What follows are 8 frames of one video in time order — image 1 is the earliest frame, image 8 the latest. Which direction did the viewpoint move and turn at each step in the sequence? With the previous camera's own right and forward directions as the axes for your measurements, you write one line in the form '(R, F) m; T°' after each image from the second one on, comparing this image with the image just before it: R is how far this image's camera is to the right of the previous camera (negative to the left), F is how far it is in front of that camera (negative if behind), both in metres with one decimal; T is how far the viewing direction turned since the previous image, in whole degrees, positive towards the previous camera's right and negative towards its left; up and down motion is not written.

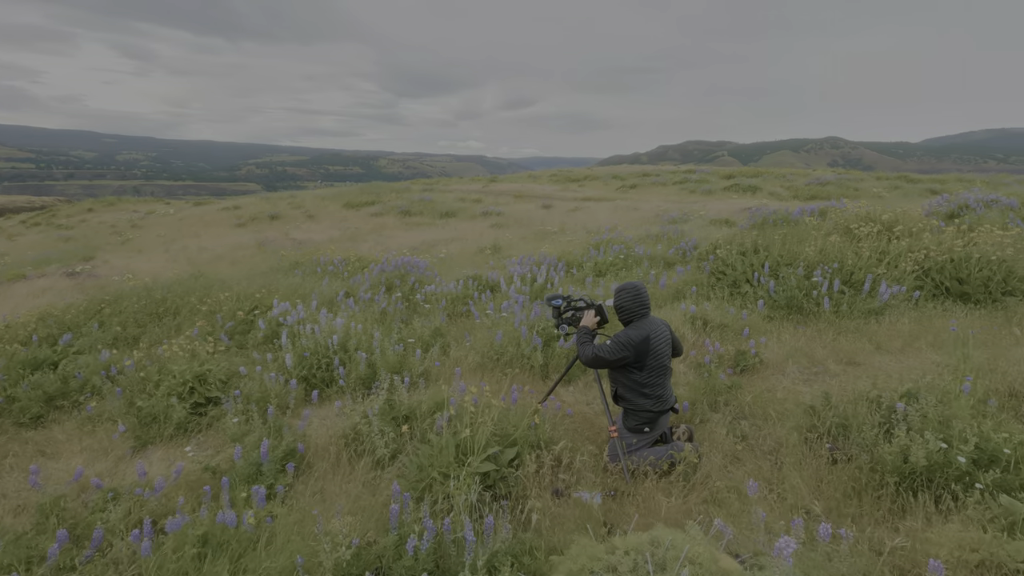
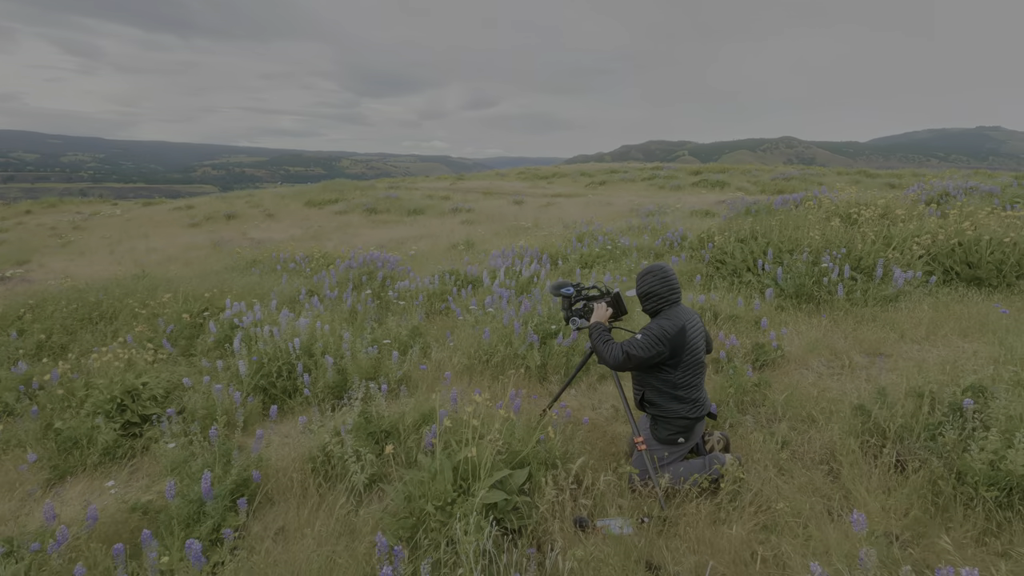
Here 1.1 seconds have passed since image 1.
(-0.2, +0.7) m; +4°
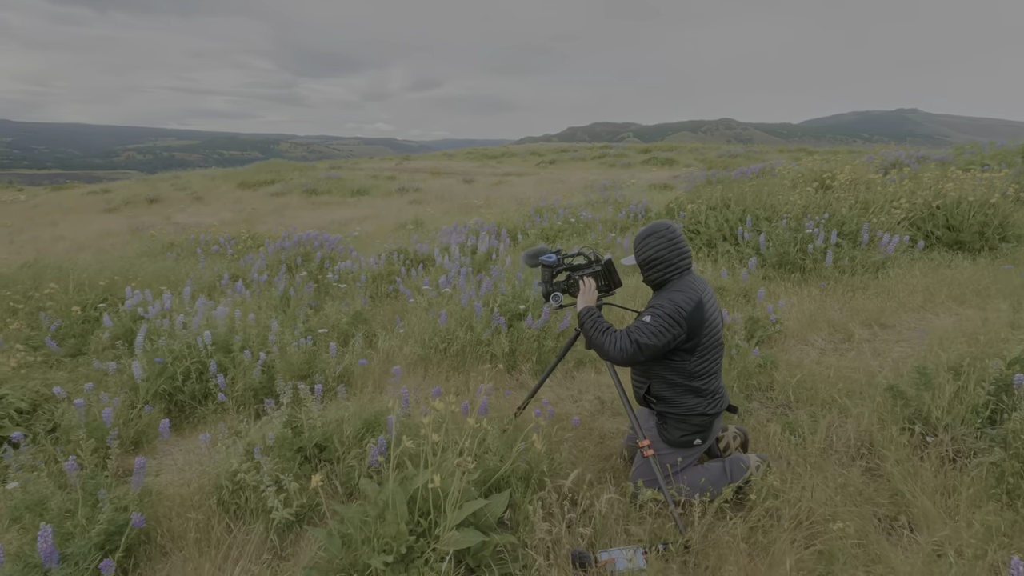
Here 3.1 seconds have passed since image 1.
(-0.1, +0.8) m; +5°
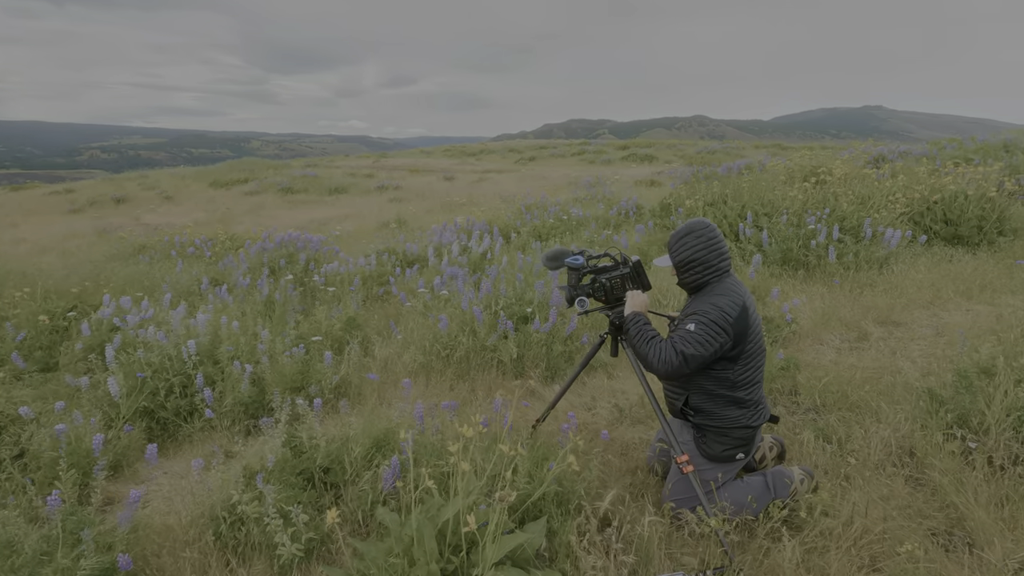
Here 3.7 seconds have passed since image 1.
(-0.2, +0.2) m; +2°
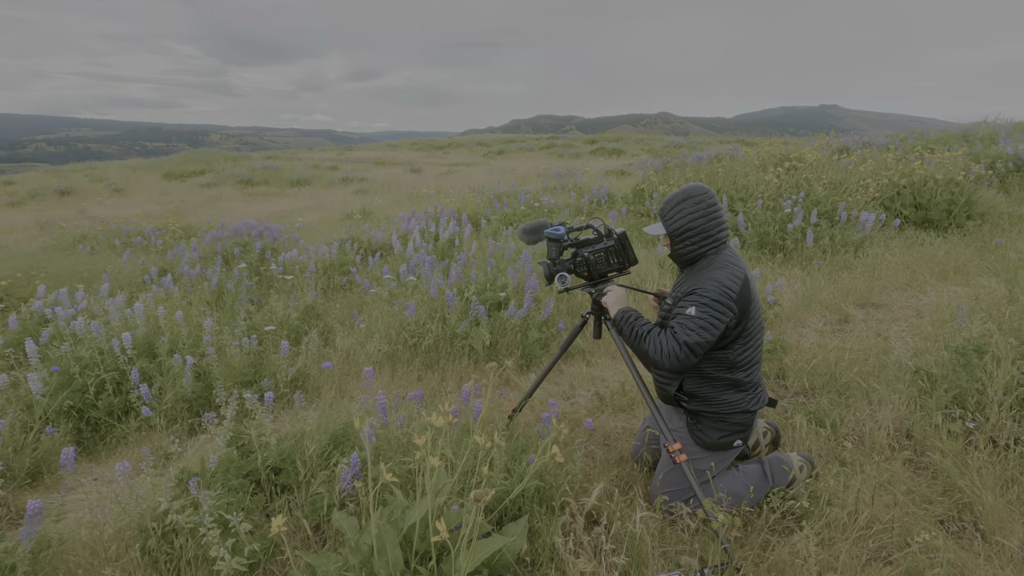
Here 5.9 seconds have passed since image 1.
(0.0, +0.3) m; +3°
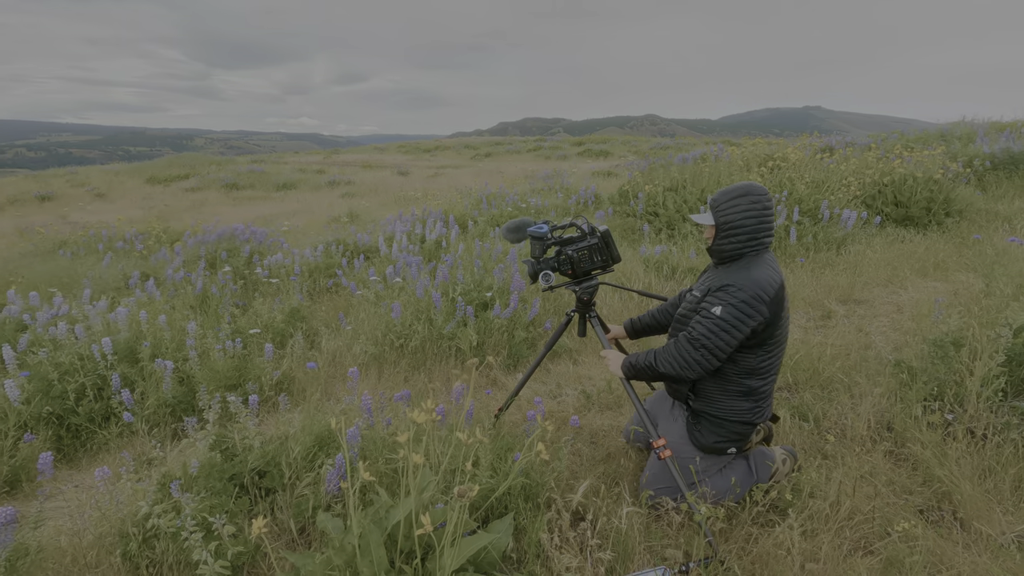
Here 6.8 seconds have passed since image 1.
(0.0, 0.0) m; +1°
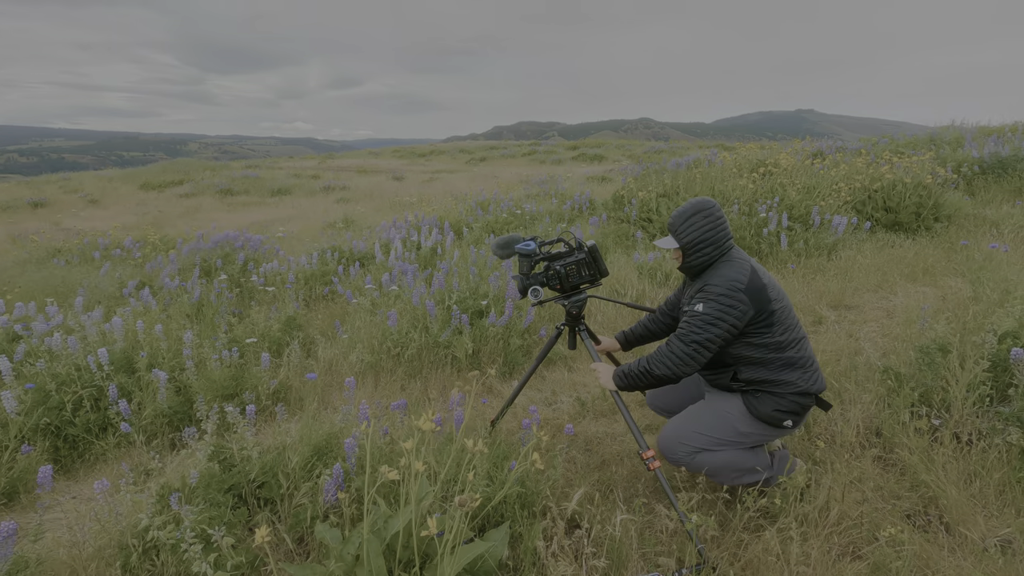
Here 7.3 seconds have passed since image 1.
(0.0, 0.0) m; 0°
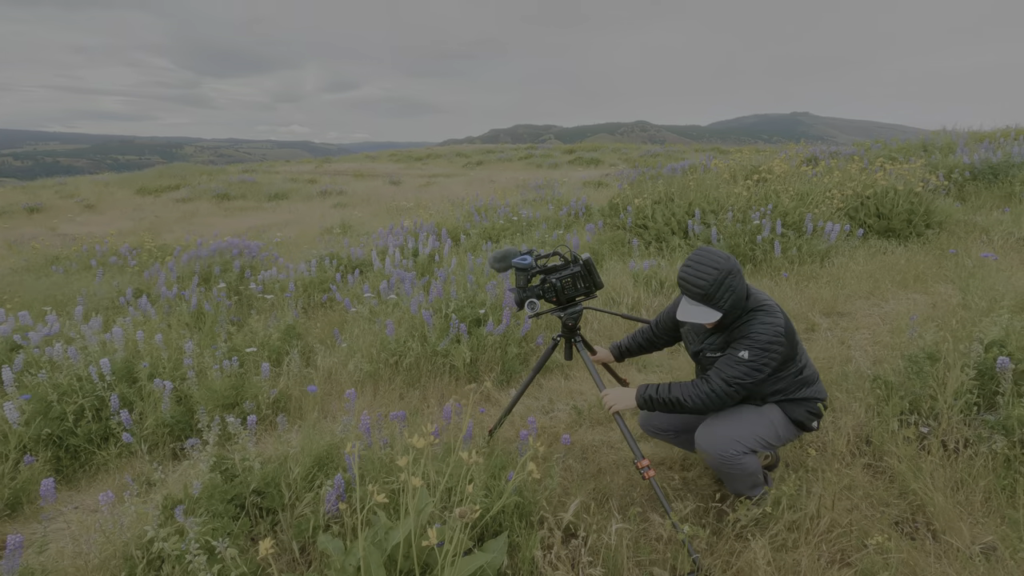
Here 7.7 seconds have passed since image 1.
(0.0, -0.1) m; 0°
